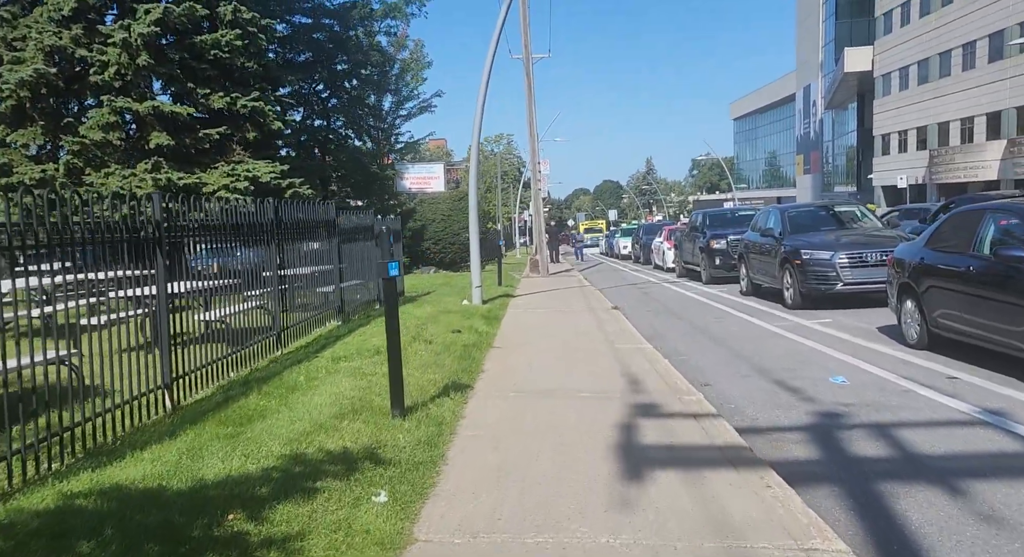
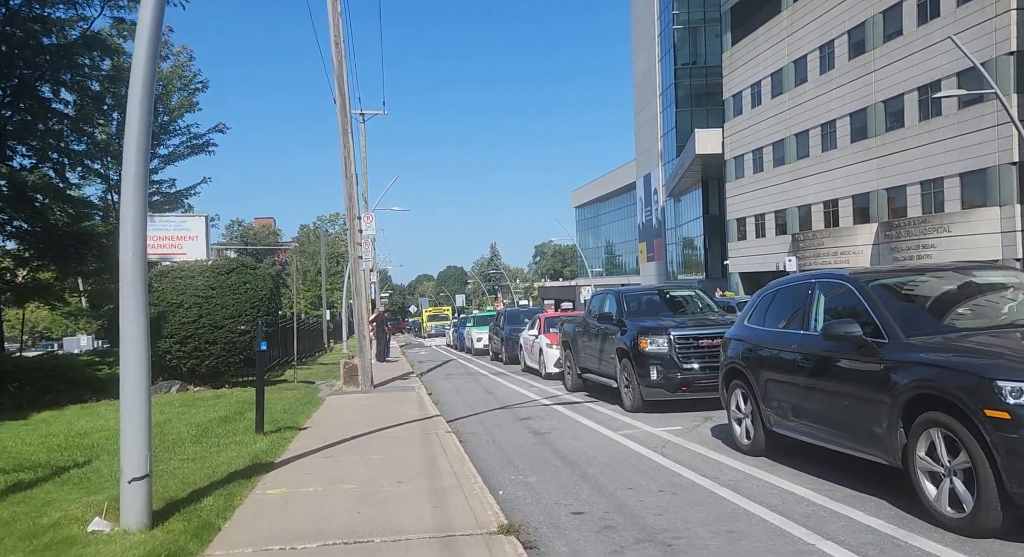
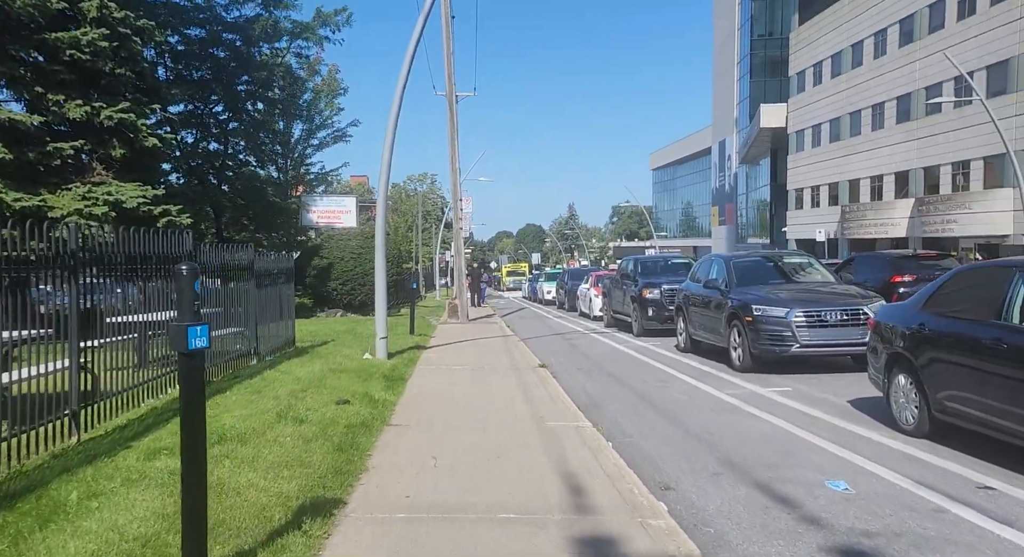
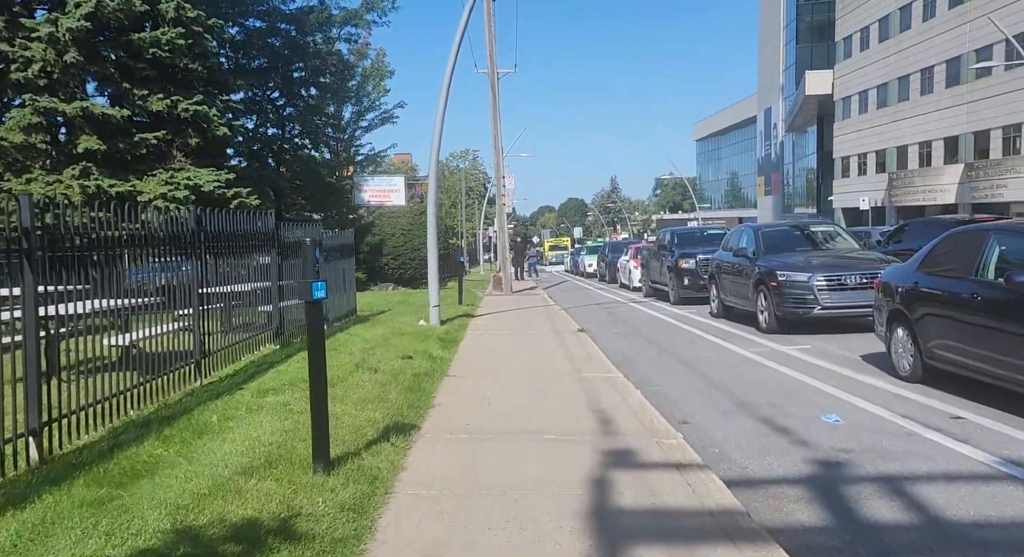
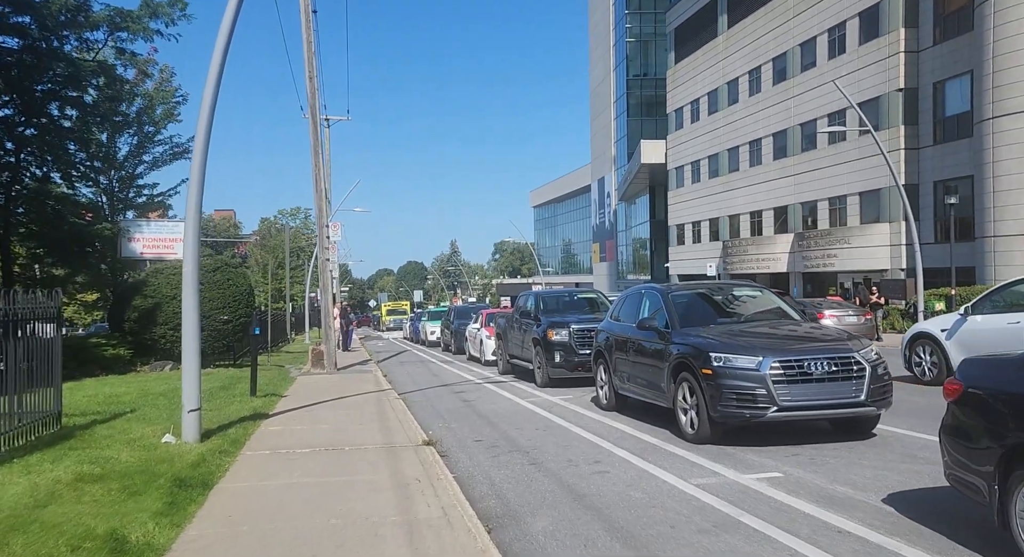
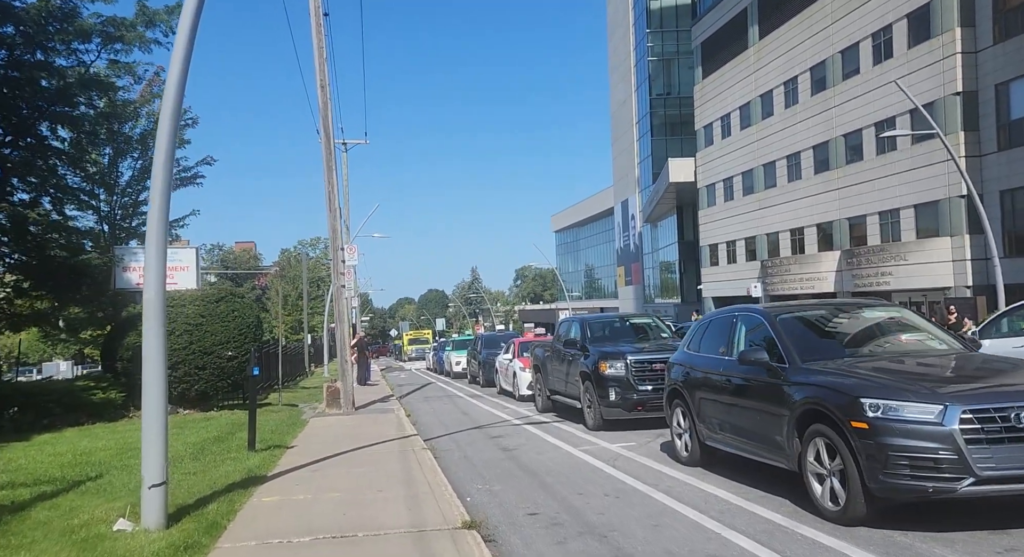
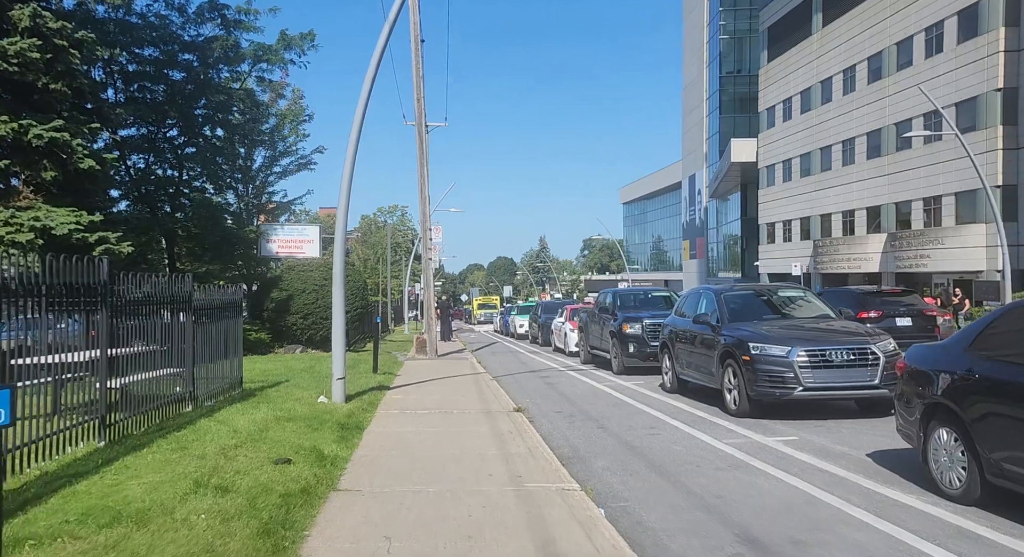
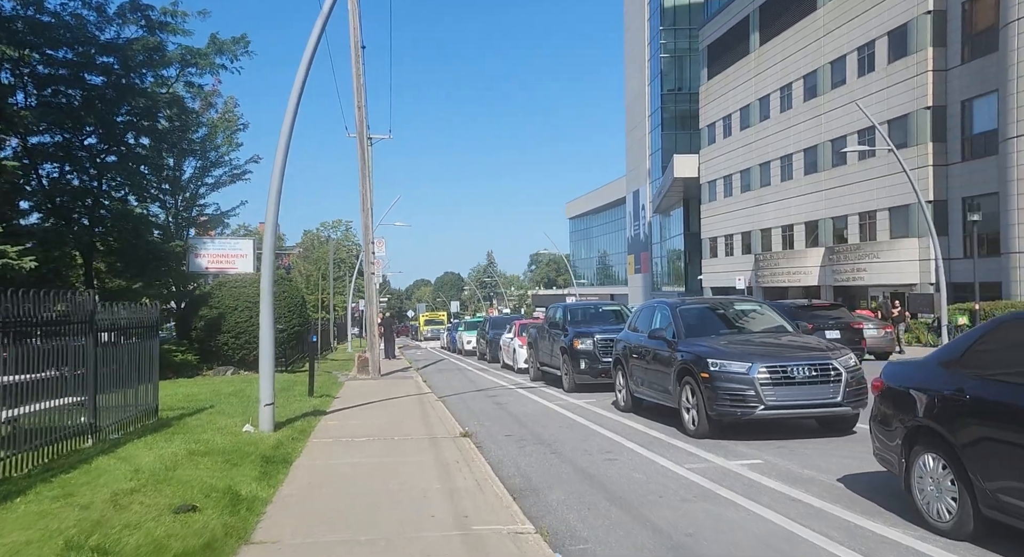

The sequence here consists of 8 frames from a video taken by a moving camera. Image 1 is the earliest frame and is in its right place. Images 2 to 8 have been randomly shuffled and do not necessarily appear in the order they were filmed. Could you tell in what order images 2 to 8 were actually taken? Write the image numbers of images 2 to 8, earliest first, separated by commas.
4, 3, 7, 8, 5, 6, 2
